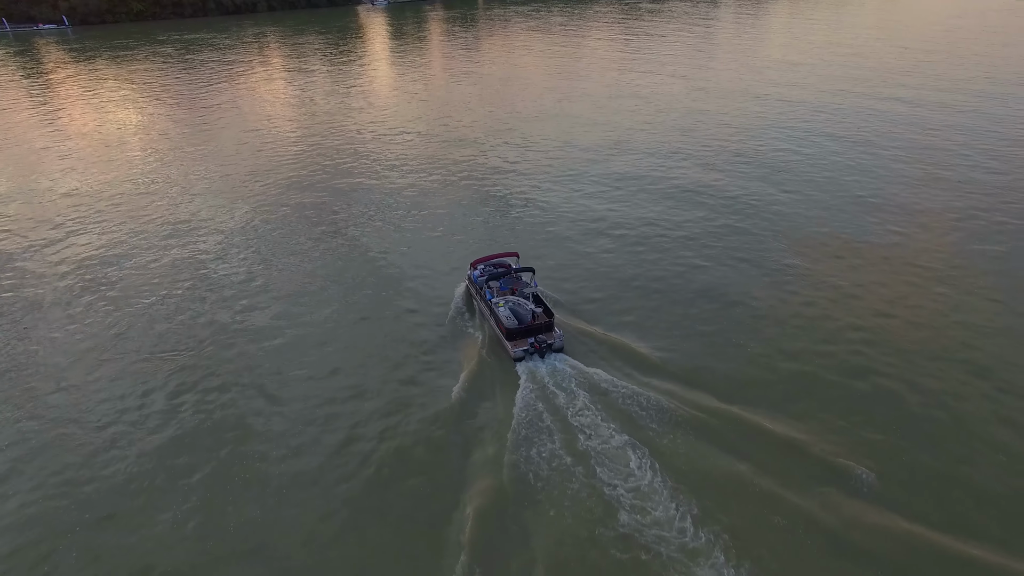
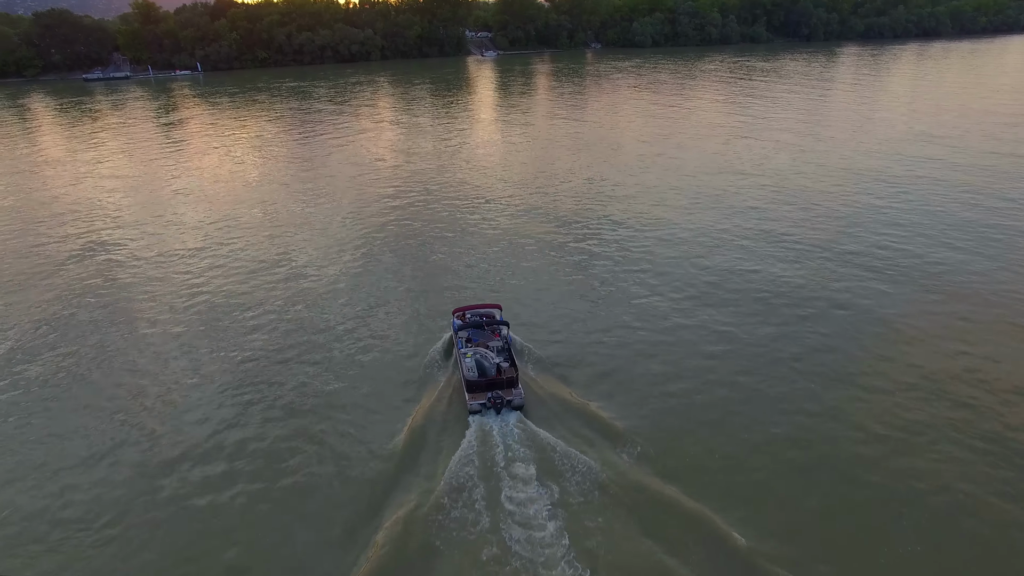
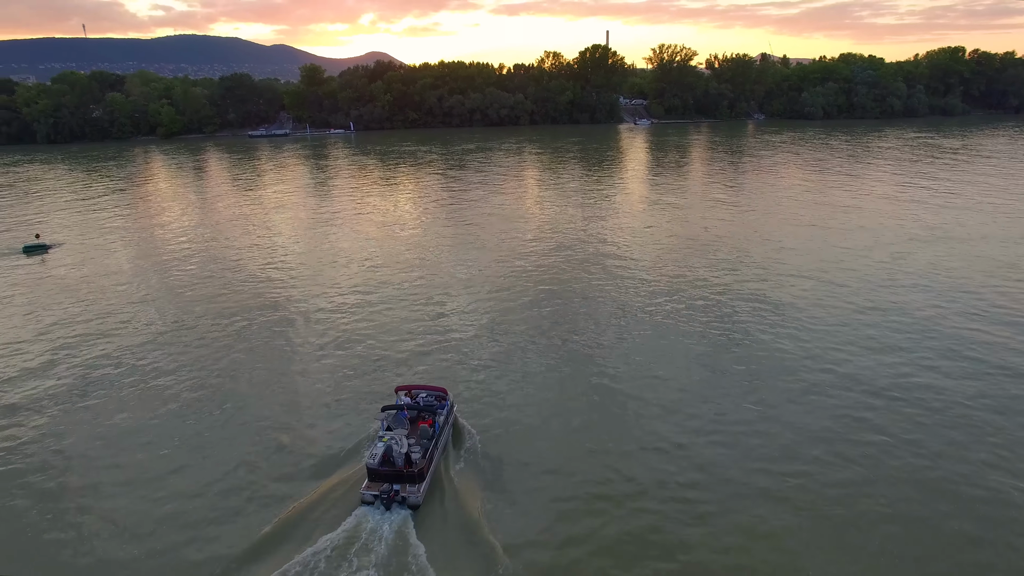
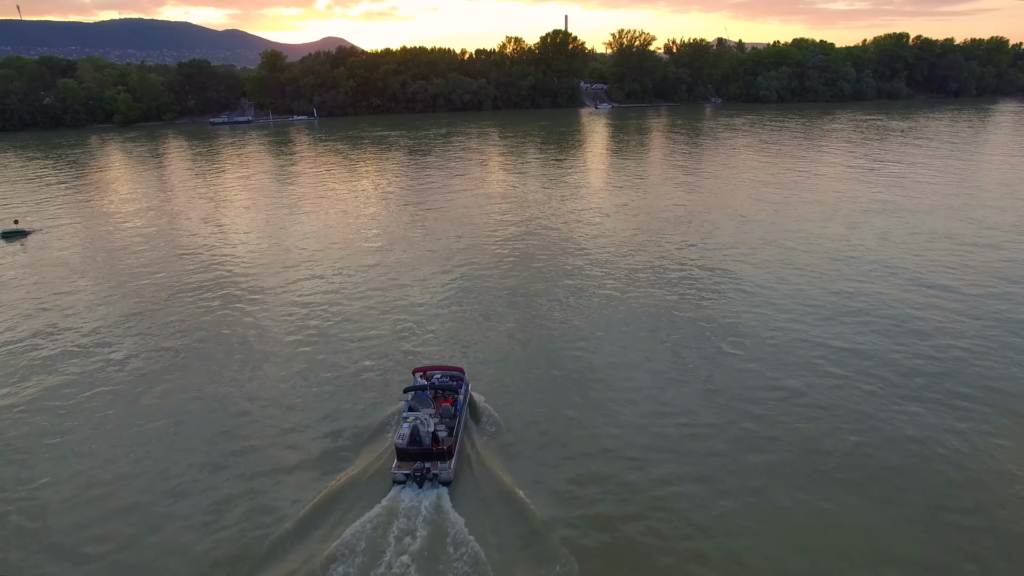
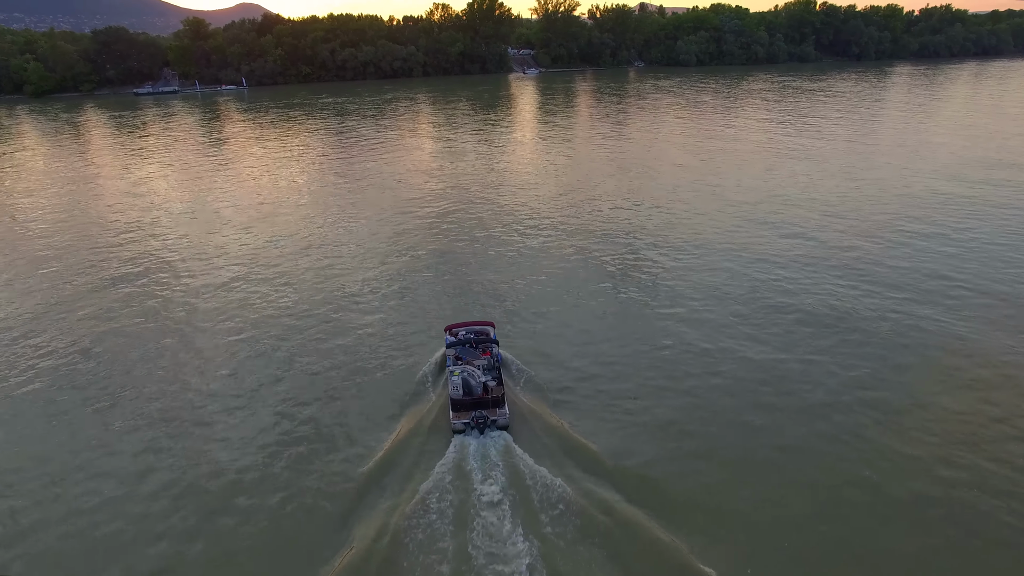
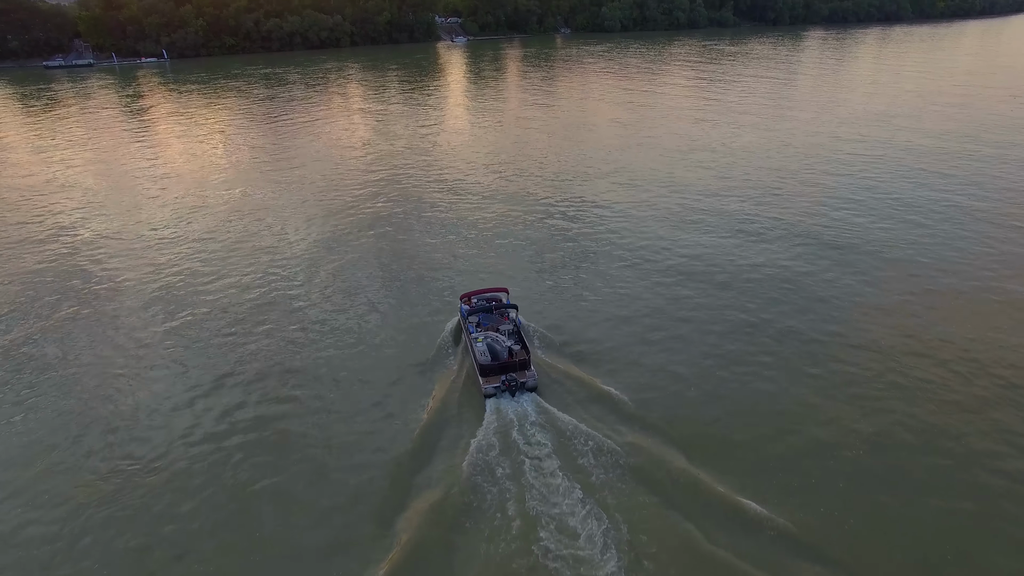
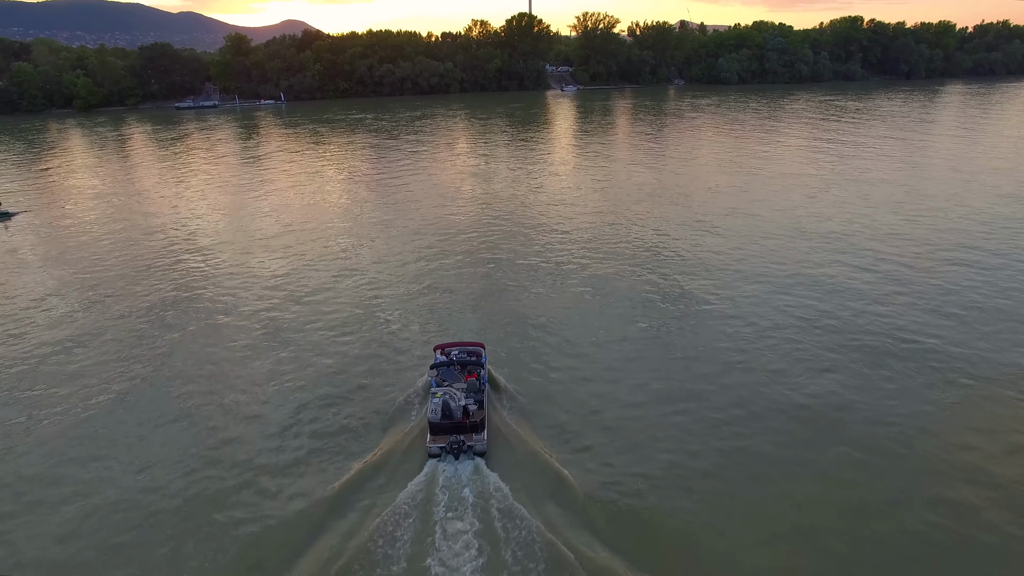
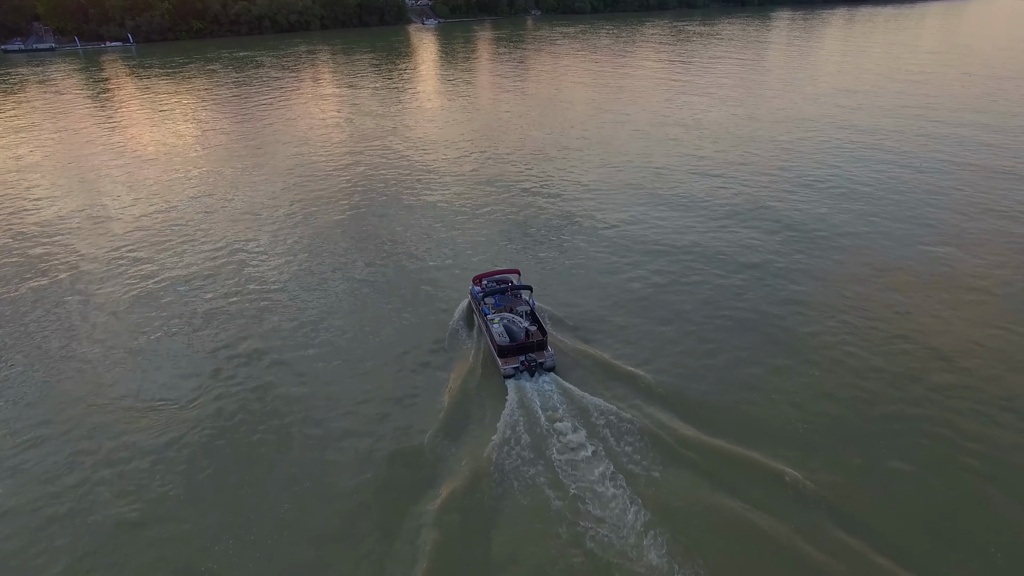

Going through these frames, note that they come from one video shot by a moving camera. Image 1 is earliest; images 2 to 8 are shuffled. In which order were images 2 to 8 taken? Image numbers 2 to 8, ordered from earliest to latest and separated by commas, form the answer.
8, 6, 2, 5, 7, 4, 3
